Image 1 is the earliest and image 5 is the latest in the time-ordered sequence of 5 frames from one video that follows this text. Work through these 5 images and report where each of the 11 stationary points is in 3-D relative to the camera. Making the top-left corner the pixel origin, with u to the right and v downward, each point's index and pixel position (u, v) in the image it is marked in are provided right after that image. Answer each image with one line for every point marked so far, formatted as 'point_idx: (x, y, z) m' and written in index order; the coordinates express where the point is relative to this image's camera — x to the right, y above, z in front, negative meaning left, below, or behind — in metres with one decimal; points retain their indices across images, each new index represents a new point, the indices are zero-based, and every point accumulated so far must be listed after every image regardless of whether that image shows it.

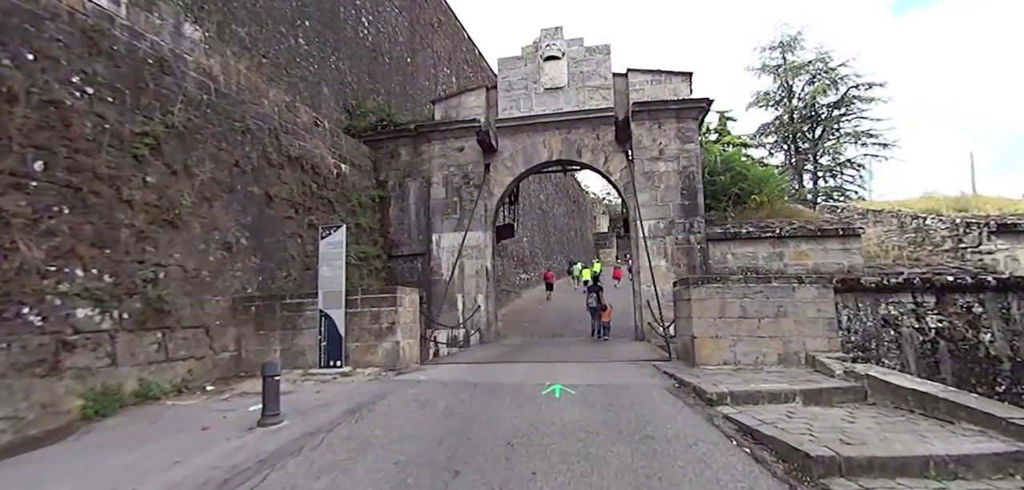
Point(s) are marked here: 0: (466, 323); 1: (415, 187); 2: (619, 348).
0: (-0.9, -1.5, +9.1) m
1: (-2.1, +1.2, +10.1) m
2: (+1.6, -1.6, +7.3) m
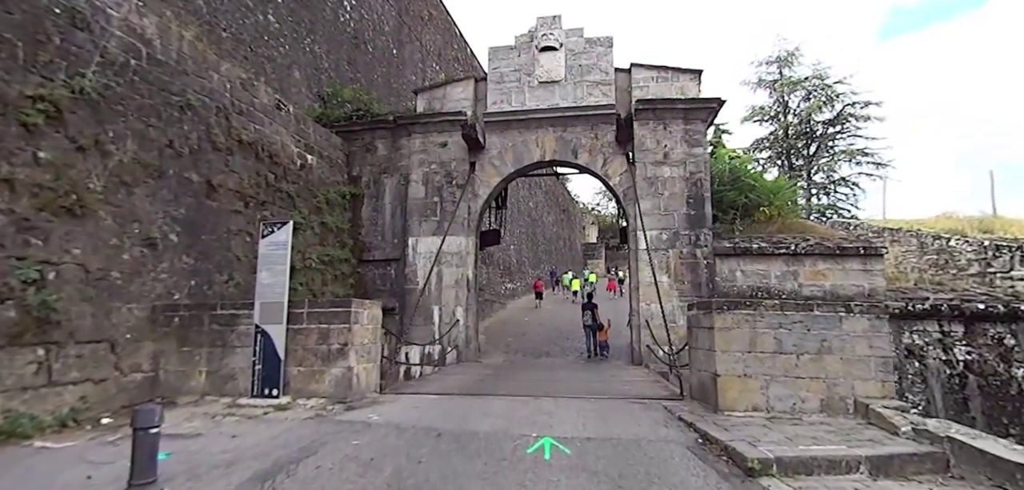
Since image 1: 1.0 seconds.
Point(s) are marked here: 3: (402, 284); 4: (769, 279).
0: (-1.2, -1.6, +8.1) m
1: (-2.3, +1.2, +9.0) m
2: (+1.4, -1.7, +6.3) m
3: (-2.0, -0.7, +8.5) m
4: (+4.3, -0.6, +7.8) m
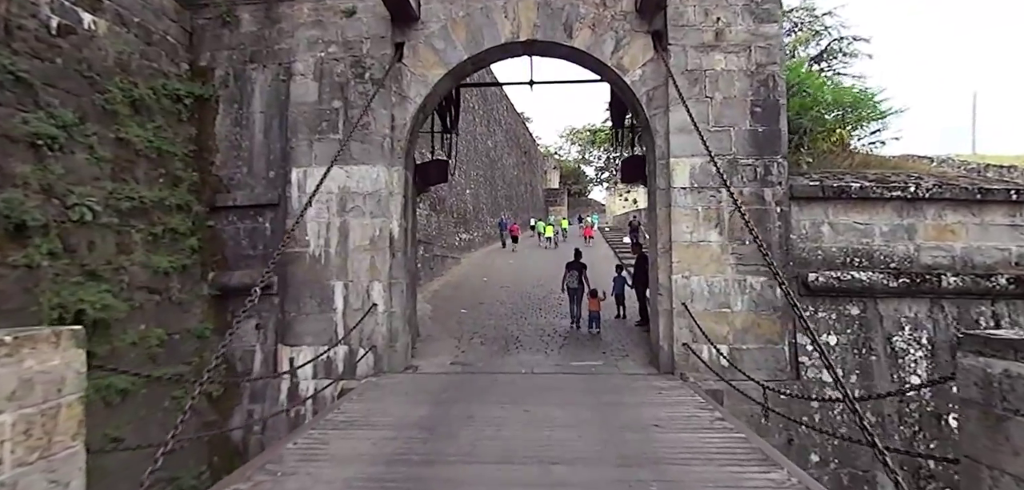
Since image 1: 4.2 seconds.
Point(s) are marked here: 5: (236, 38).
0: (-1.7, -1.0, +4.9) m
1: (-2.9, +1.9, +5.4) m
2: (+1.0, -1.3, +3.3) m
3: (-2.5, 0.0, +5.1) m
4: (+3.8, +0.1, +4.9) m
5: (-3.3, +2.5, +5.5) m
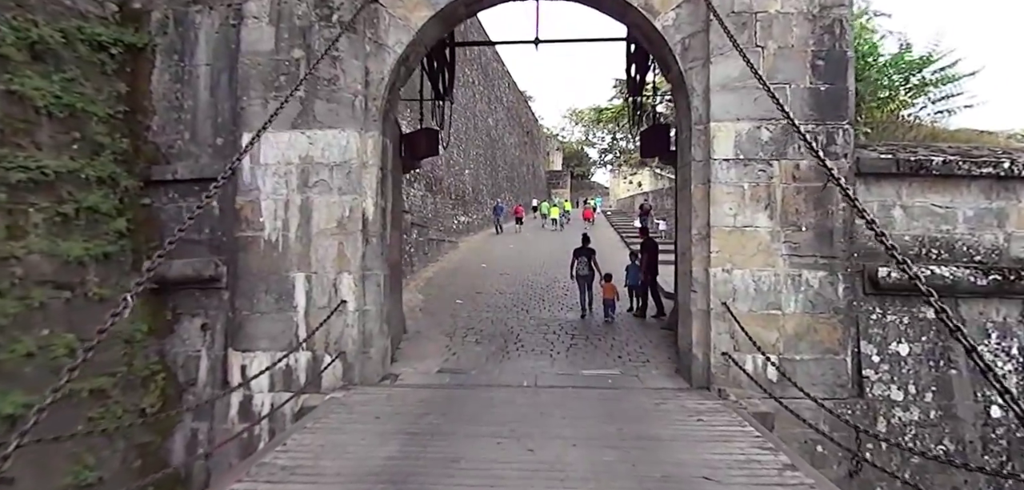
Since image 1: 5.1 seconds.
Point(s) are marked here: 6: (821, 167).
0: (-1.7, -0.8, +4.0) m
1: (-2.9, +2.1, +4.4) m
2: (+1.0, -1.2, +2.5) m
3: (-2.5, +0.1, +4.2) m
4: (+3.8, +0.2, +4.0) m
5: (-3.2, +2.6, +4.5) m
6: (+2.6, +0.6, +3.9) m
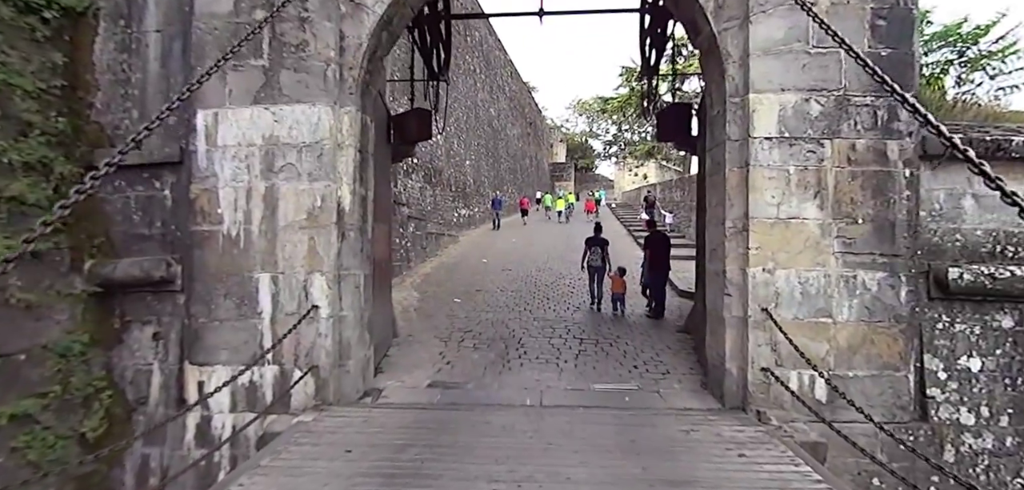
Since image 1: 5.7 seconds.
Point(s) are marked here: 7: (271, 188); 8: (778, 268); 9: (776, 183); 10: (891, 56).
0: (-1.7, -0.8, +3.4) m
1: (-2.9, +2.1, +3.8) m
2: (+1.0, -1.2, +1.9) m
3: (-2.5, +0.2, +3.6) m
4: (+3.8, +0.2, +3.4) m
5: (-3.2, +2.7, +3.9) m
6: (+2.6, +0.7, +3.3) m
7: (-1.8, +0.4, +3.5) m
8: (+1.9, -0.2, +3.3) m
9: (+1.8, +0.4, +3.3) m
10: (+2.7, +1.4, +3.3) m
